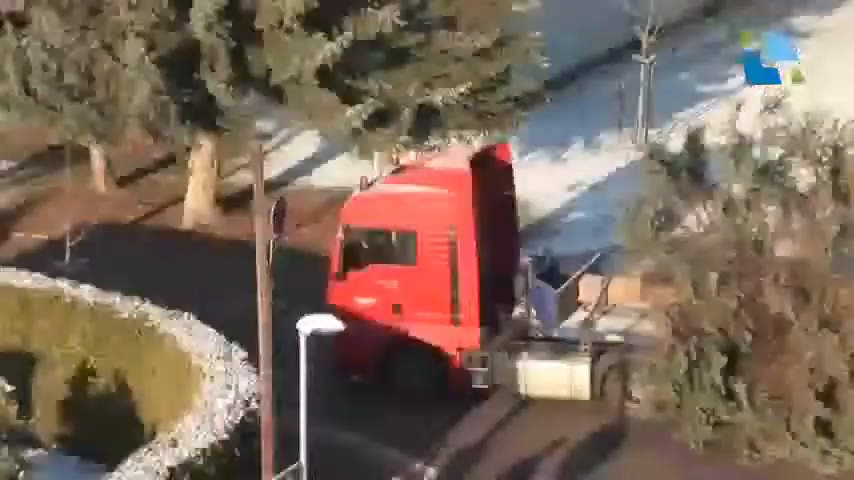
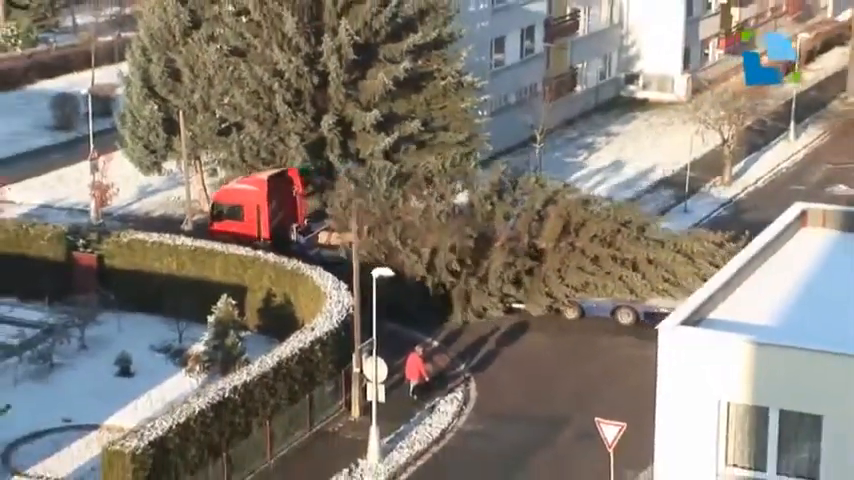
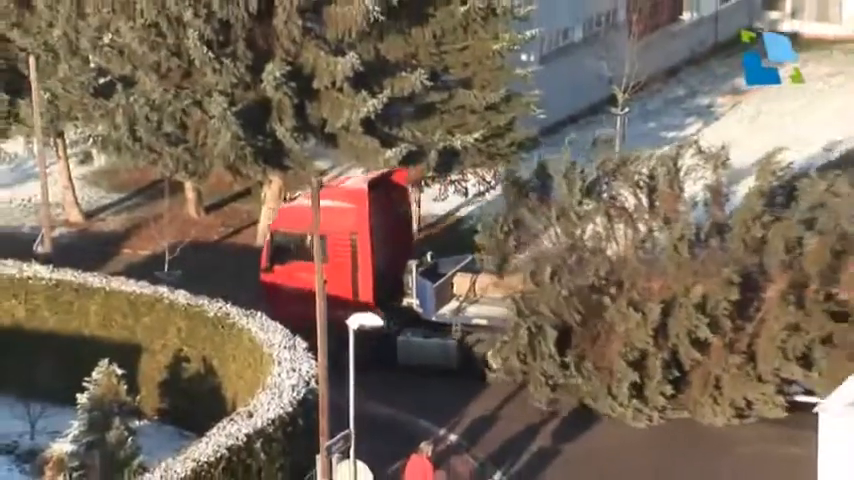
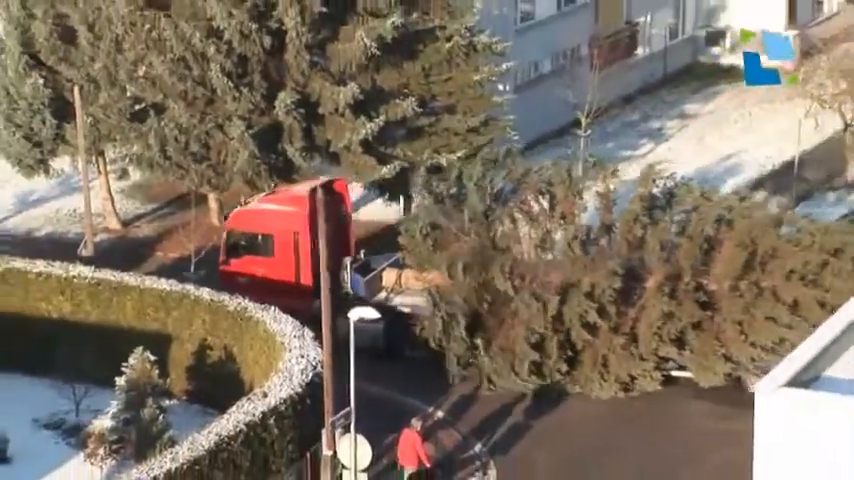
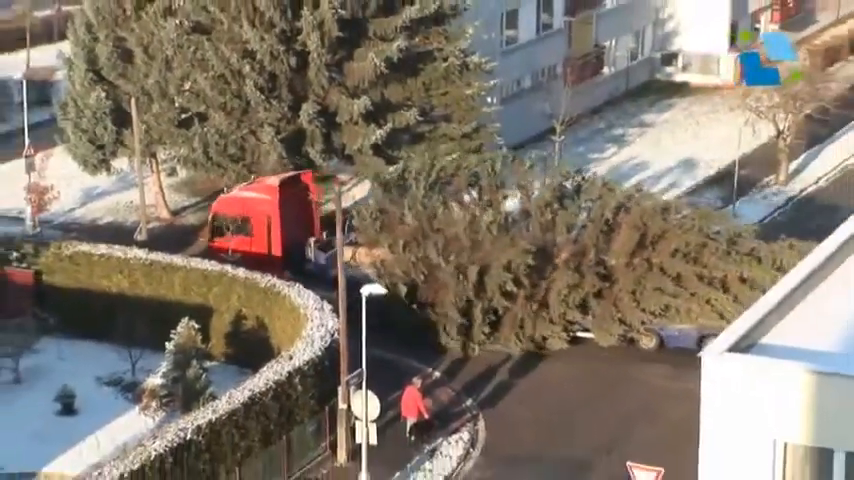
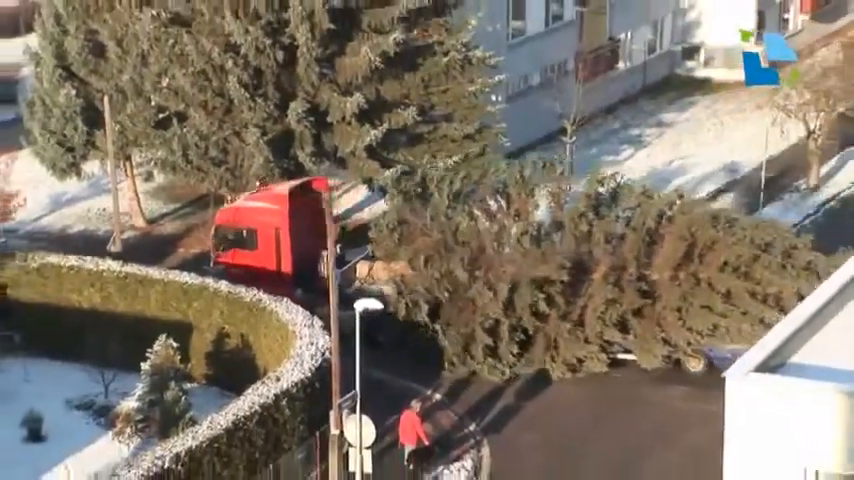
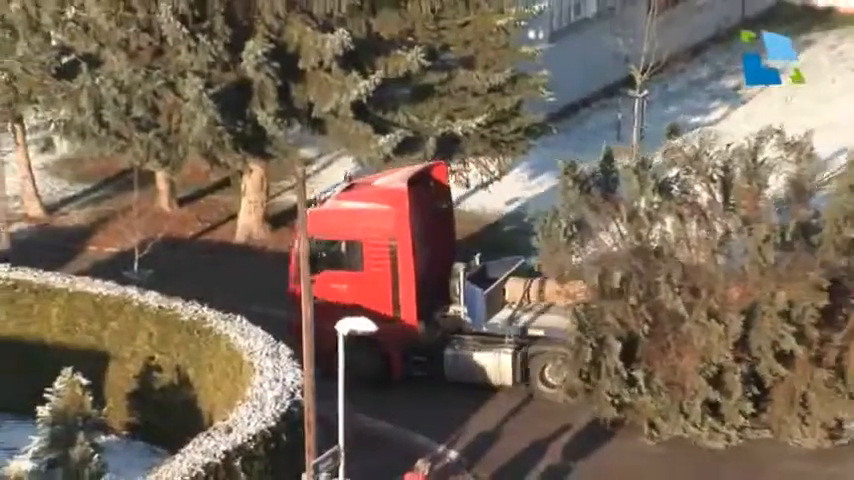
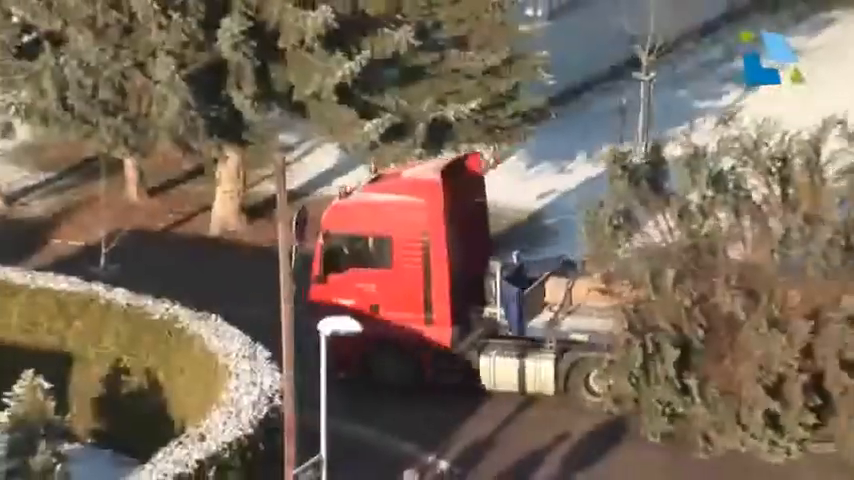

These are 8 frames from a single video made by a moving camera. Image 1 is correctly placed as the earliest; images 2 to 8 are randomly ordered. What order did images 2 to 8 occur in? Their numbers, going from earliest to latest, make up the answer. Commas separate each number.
8, 7, 3, 4, 6, 5, 2
